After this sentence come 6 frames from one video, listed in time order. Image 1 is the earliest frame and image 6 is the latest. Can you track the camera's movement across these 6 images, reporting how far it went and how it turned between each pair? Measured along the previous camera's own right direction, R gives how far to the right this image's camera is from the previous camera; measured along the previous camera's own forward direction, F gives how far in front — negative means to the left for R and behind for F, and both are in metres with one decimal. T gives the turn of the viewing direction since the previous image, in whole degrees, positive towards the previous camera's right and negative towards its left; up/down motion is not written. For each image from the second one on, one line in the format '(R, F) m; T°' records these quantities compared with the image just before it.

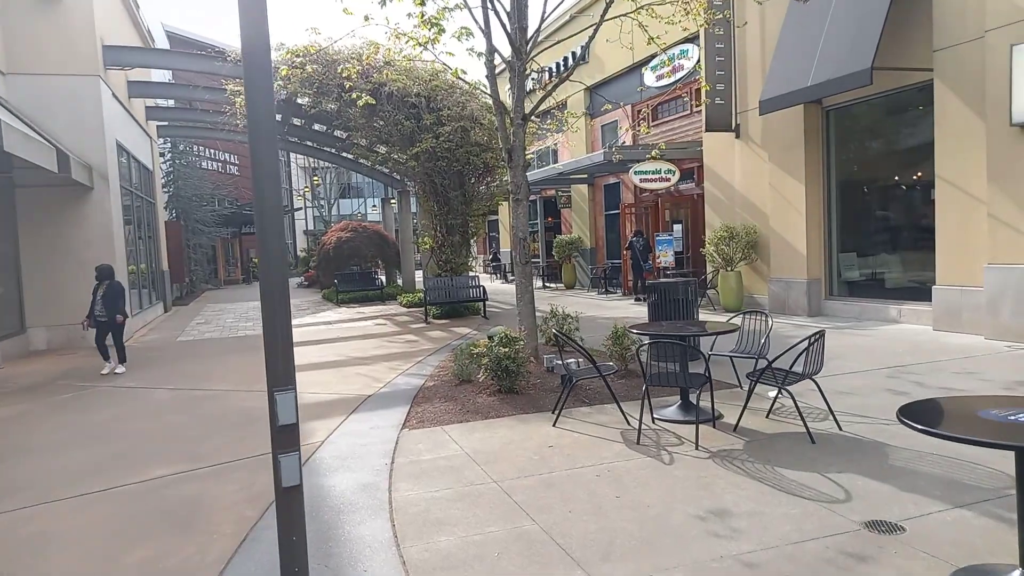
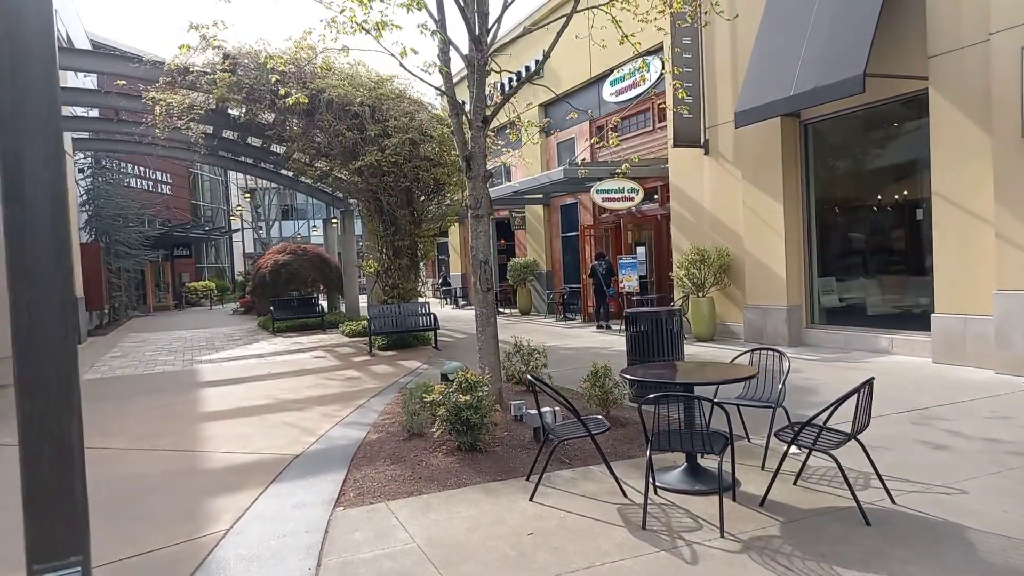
(-0.1, +1.2) m; +4°
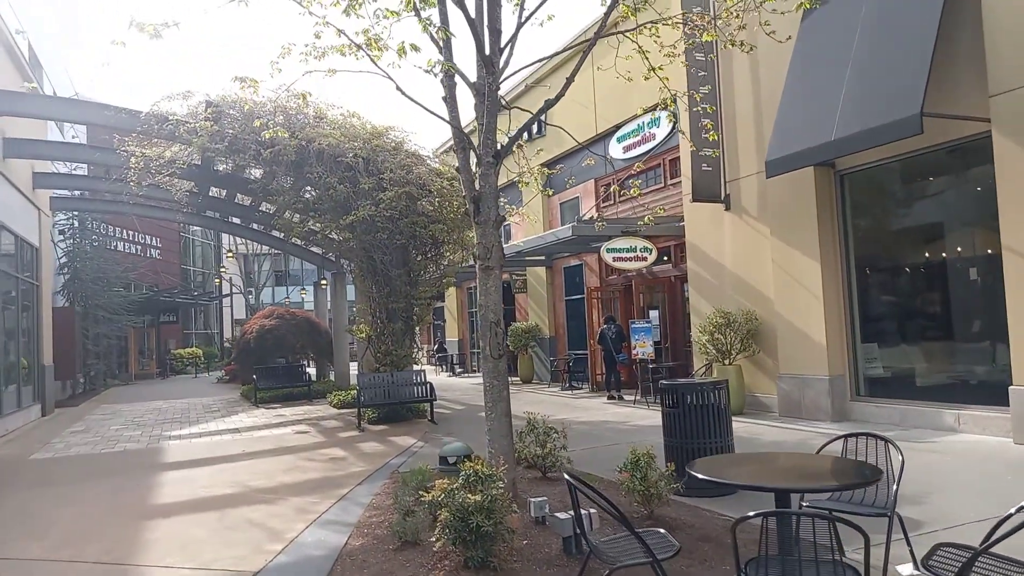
(-0.2, +1.1) m; 0°
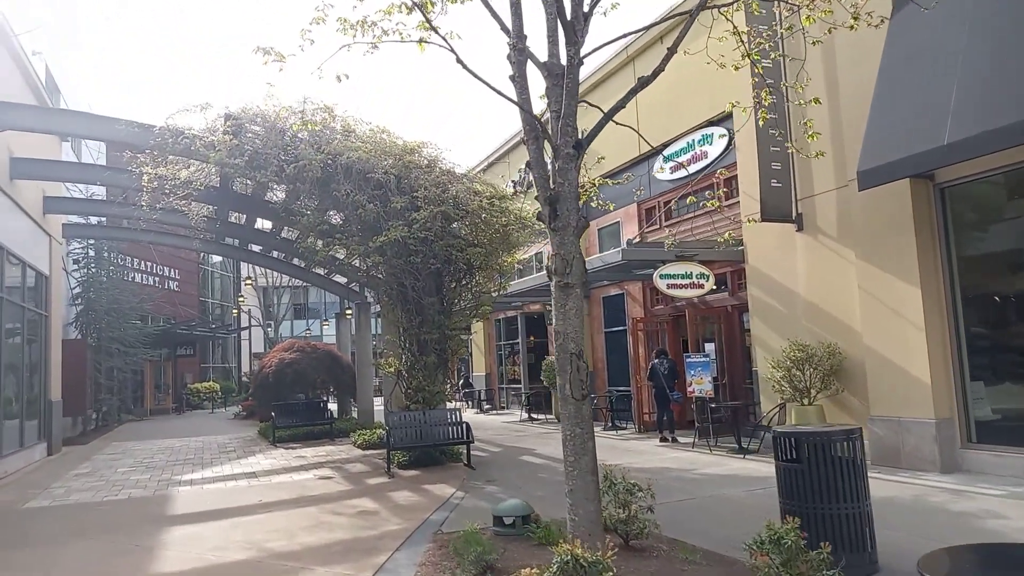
(-0.4, +1.1) m; -1°
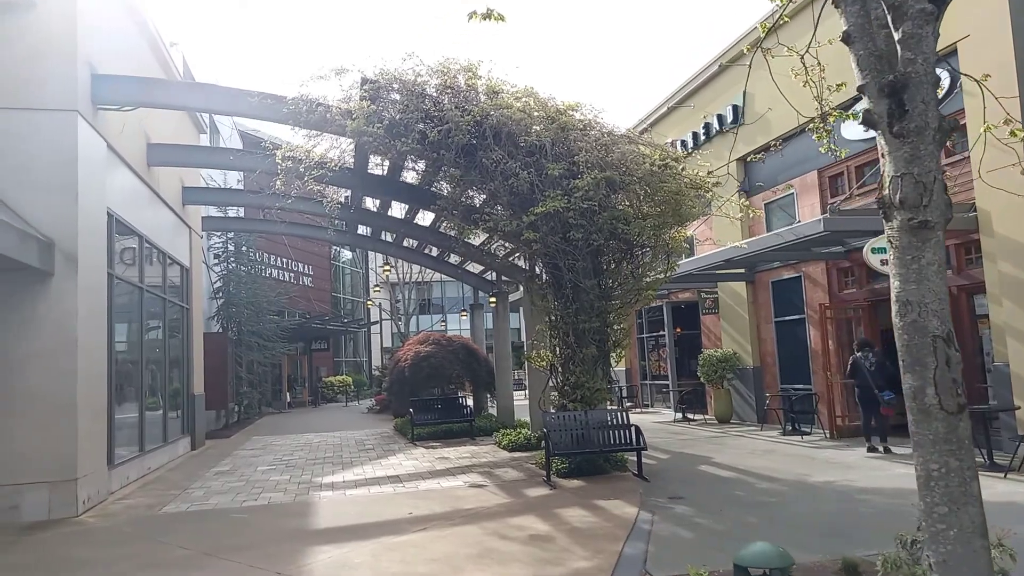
(-0.7, +1.5) m; -9°
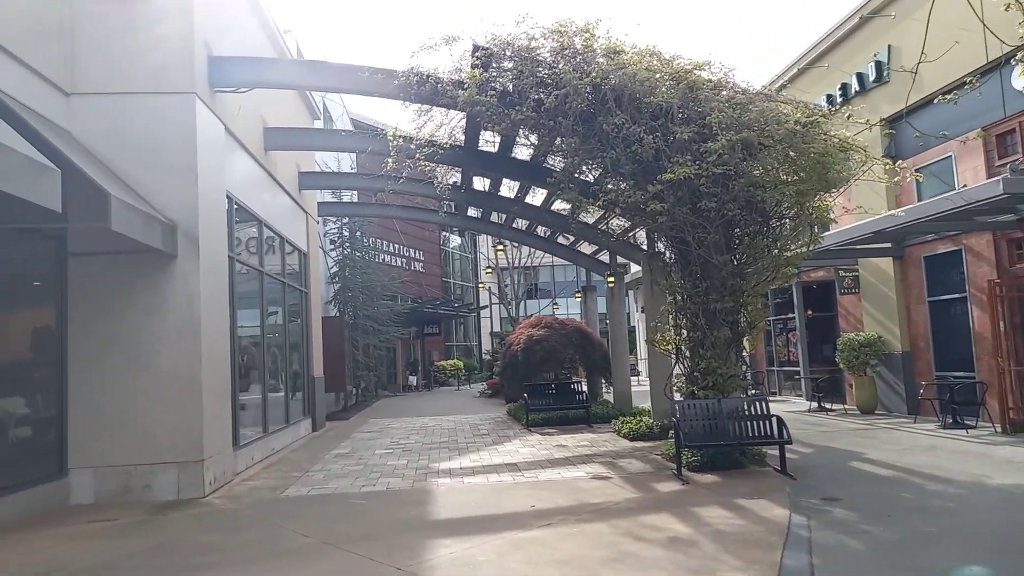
(-0.2, +0.6) m; -8°
